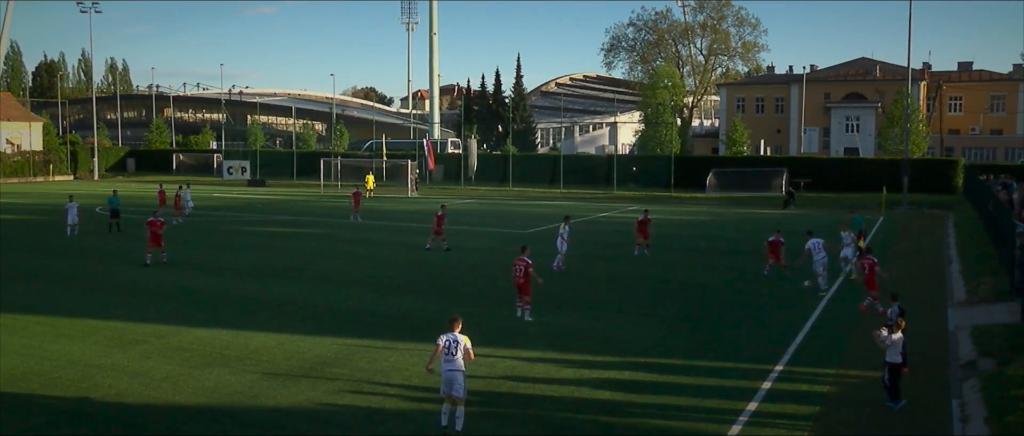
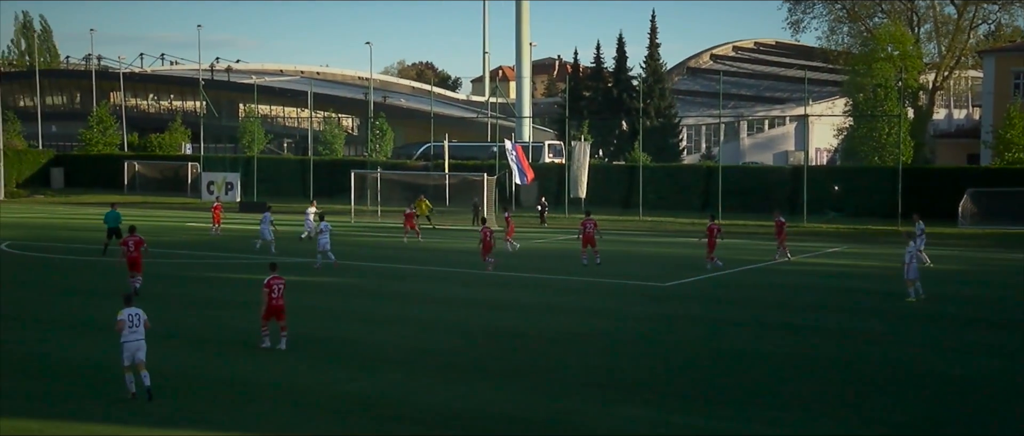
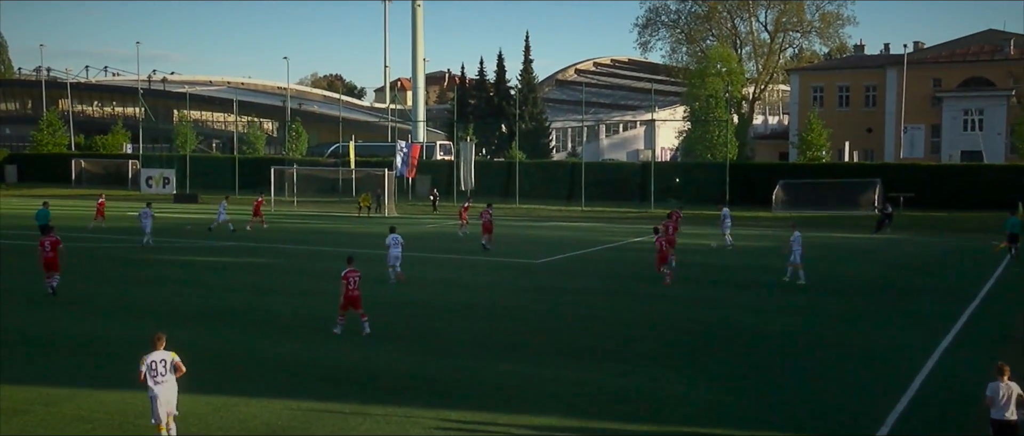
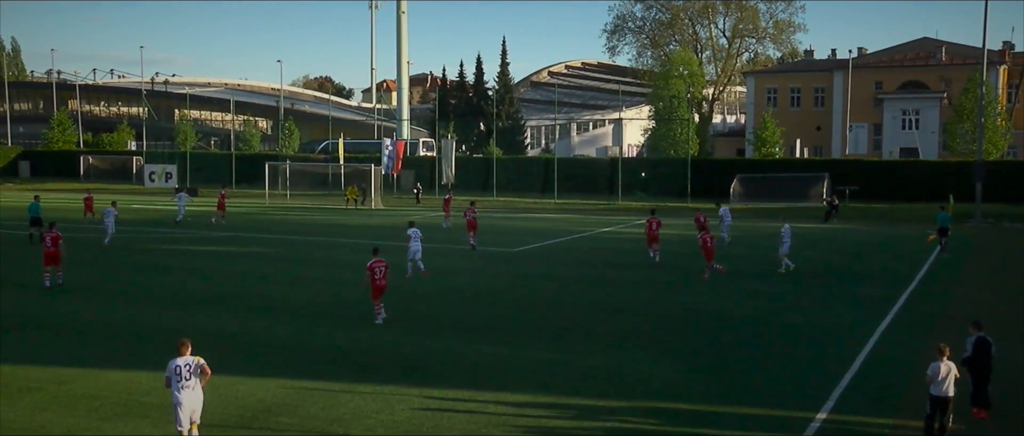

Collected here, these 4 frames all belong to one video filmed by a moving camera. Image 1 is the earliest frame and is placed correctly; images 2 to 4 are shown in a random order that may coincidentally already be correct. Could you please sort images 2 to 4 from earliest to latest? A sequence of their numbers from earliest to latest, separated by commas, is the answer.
4, 3, 2
